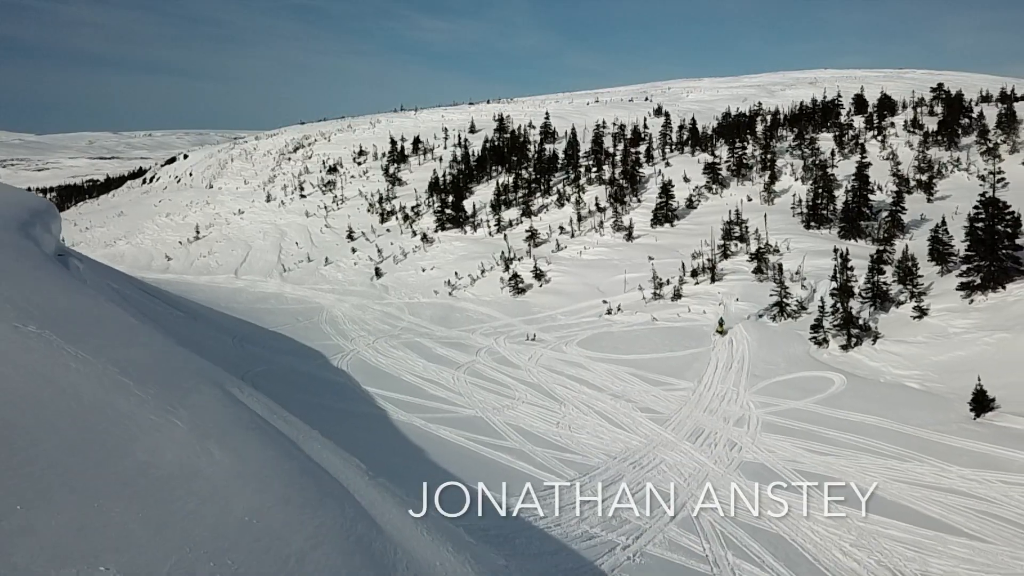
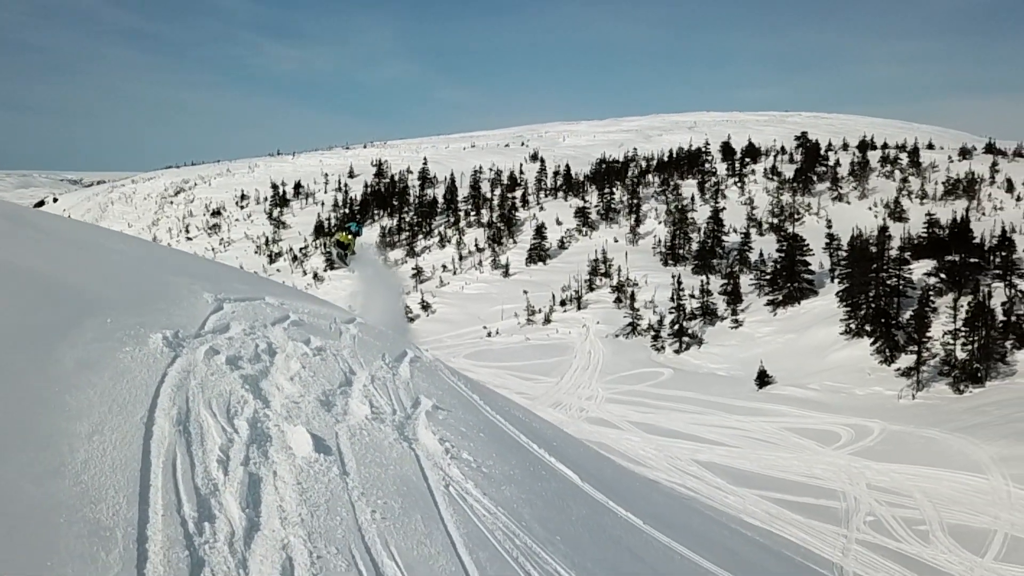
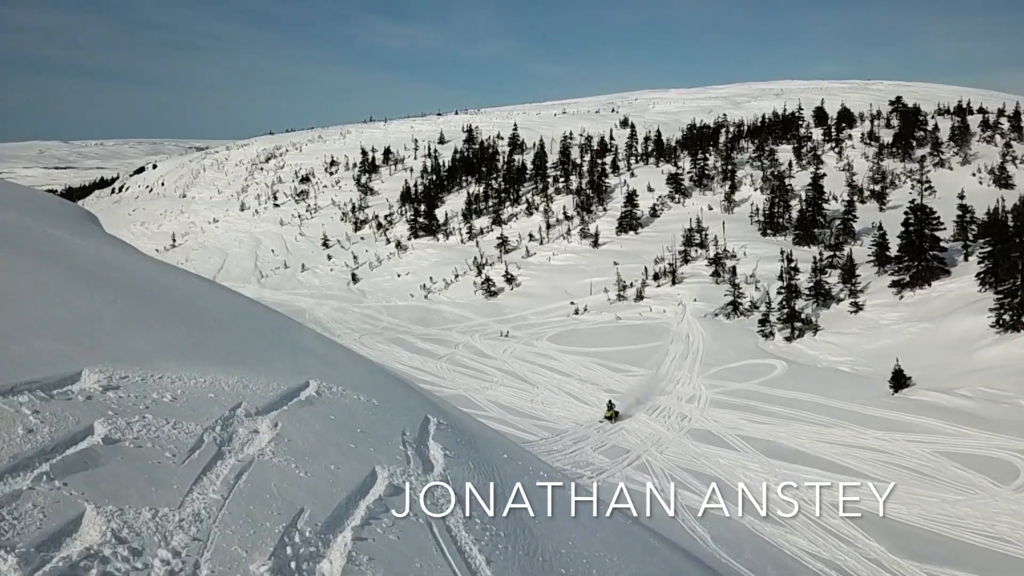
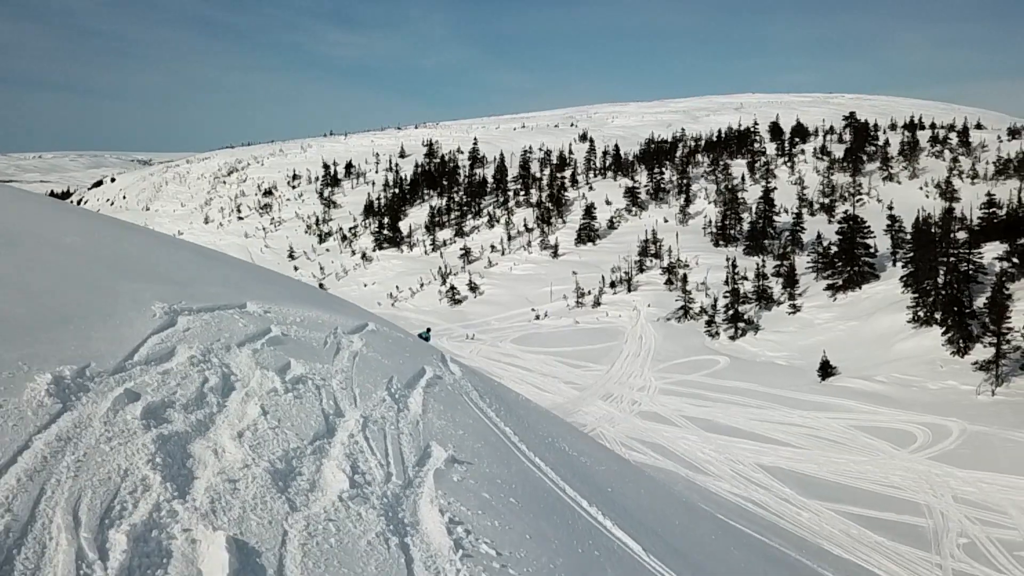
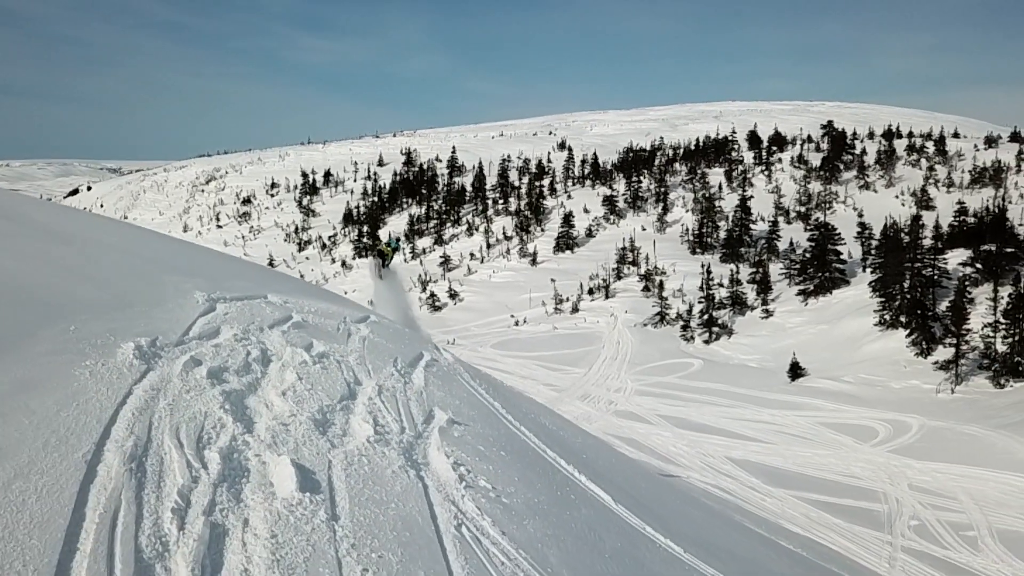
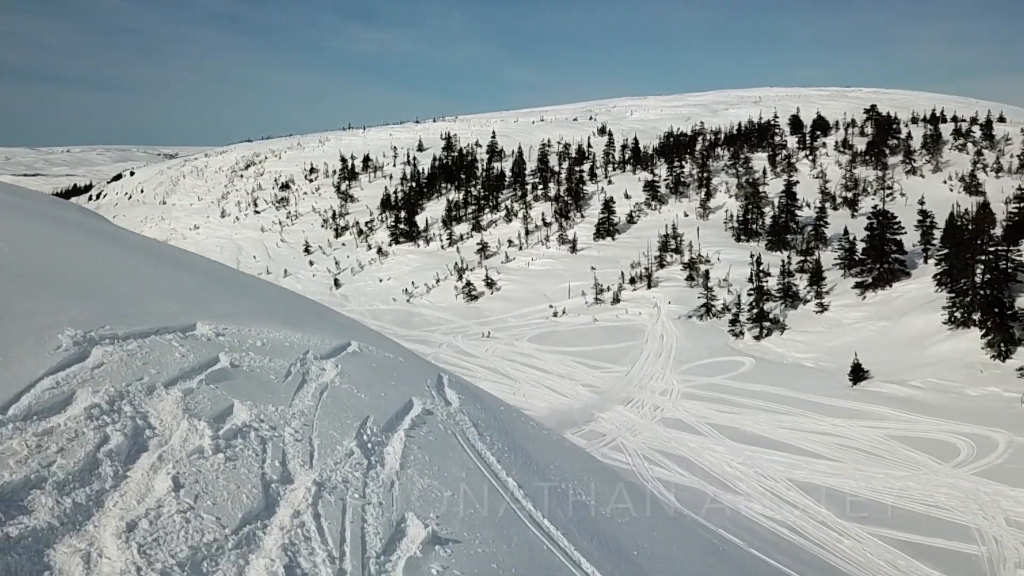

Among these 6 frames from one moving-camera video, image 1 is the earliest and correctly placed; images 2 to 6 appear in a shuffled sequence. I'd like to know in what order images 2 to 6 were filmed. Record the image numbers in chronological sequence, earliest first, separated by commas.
3, 6, 4, 5, 2
